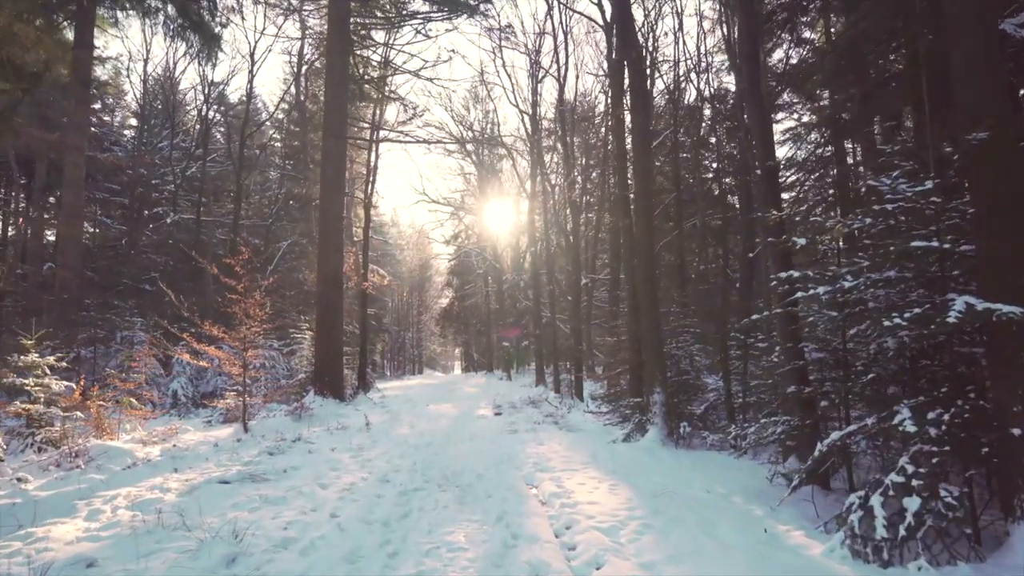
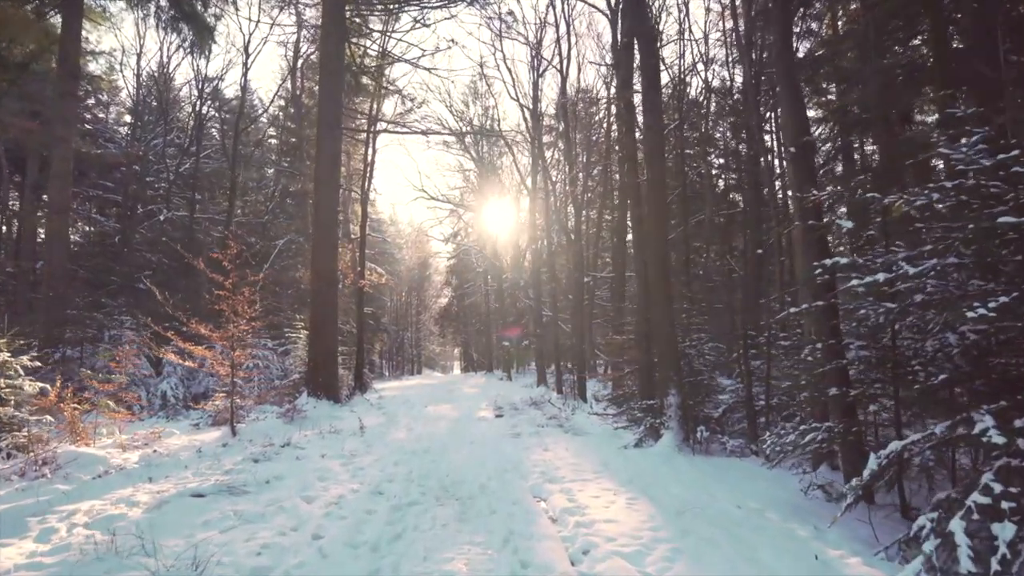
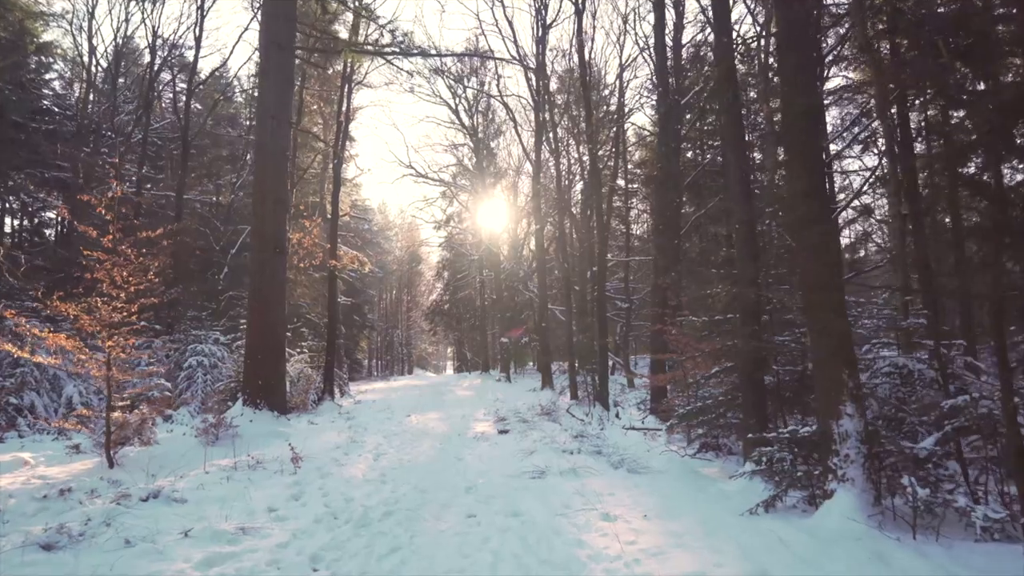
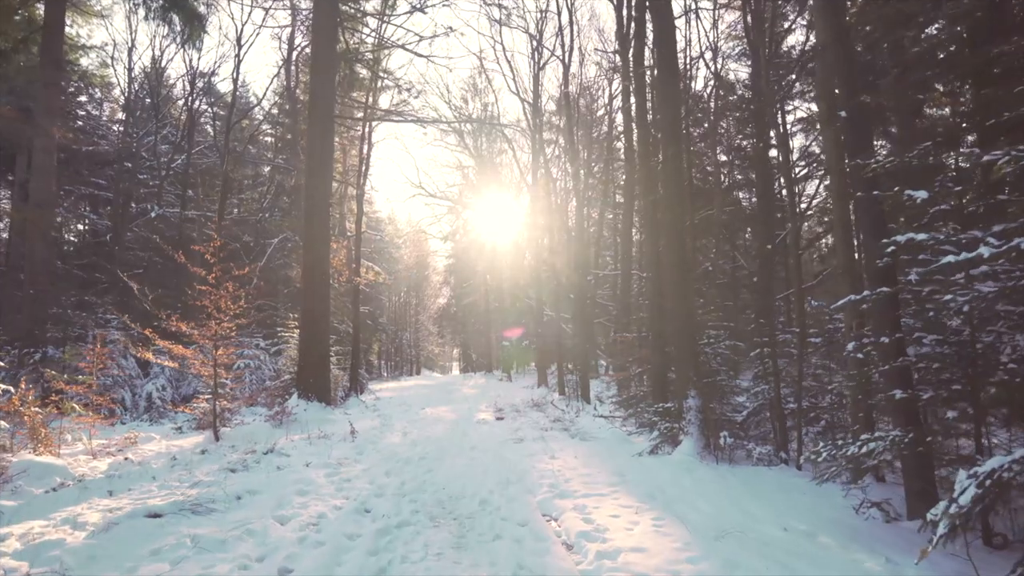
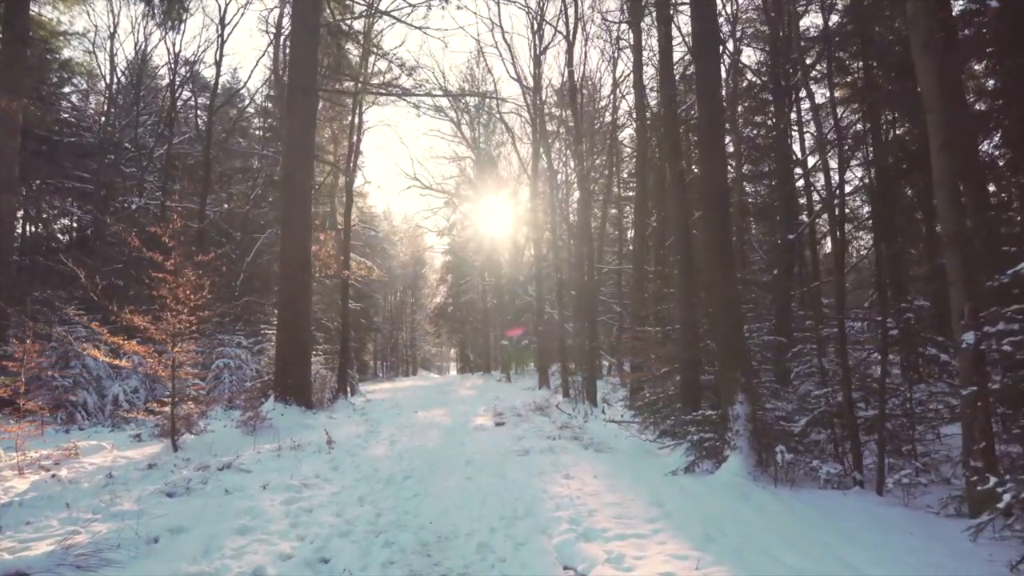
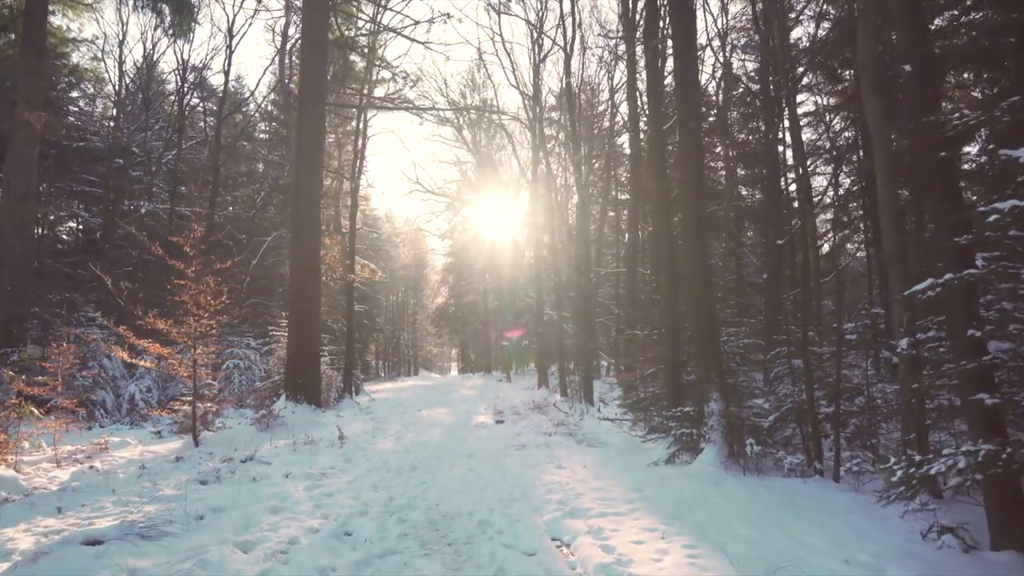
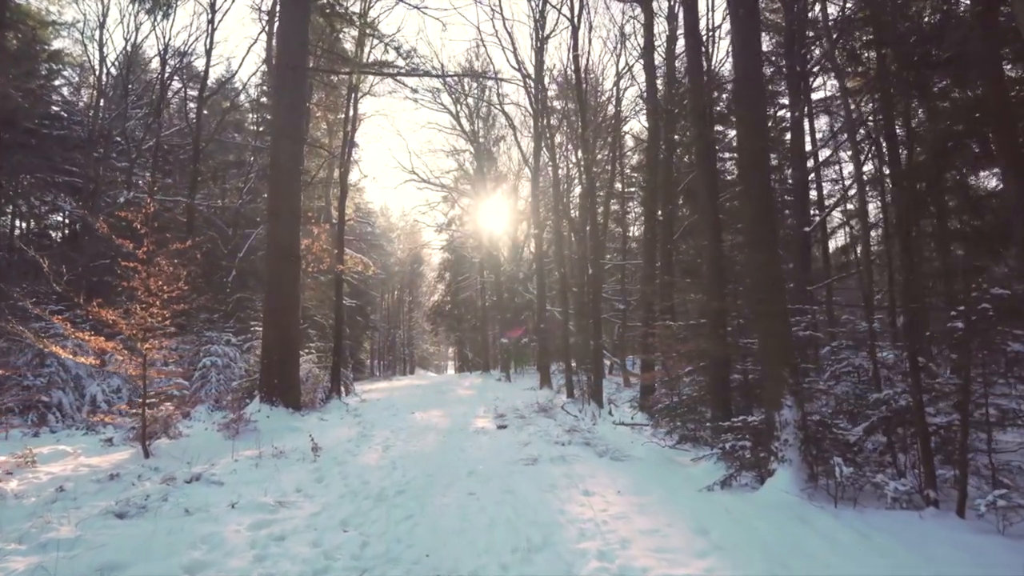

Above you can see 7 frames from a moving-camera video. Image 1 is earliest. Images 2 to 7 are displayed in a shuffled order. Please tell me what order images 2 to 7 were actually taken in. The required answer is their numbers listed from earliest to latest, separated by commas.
2, 4, 6, 5, 7, 3
